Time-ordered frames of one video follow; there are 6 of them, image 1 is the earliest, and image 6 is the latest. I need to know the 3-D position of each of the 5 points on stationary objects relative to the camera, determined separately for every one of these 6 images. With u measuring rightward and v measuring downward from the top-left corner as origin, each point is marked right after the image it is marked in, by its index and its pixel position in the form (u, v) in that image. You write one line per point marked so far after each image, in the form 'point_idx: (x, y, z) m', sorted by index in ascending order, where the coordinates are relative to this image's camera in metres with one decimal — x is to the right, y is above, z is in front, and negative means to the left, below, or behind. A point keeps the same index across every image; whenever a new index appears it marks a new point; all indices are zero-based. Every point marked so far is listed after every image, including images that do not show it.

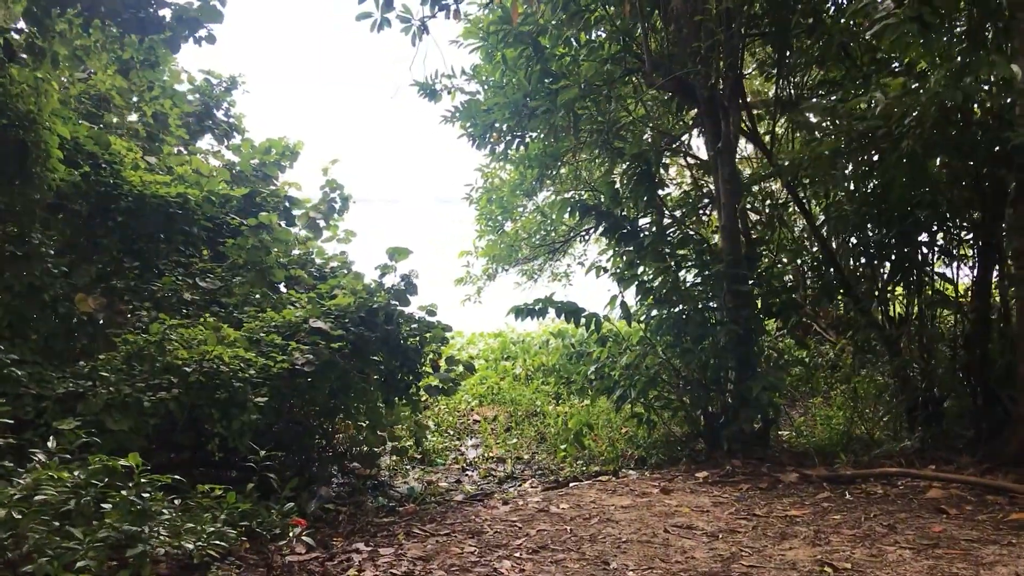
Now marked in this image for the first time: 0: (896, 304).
0: (+1.2, -0.1, +3.0) m
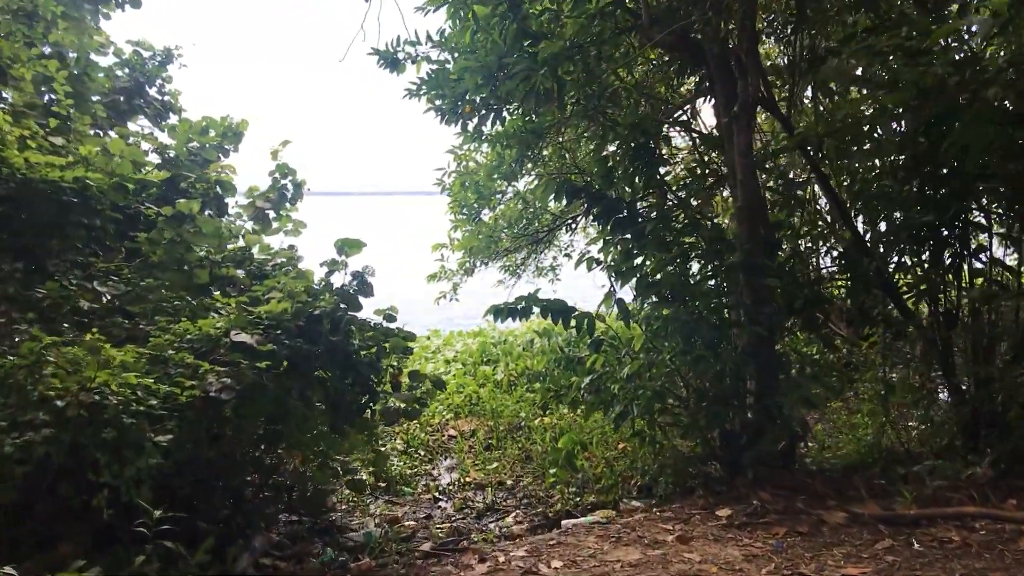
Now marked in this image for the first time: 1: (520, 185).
0: (+1.1, 0.0, +2.5) m
1: (0.0, +0.4, +3.9) m
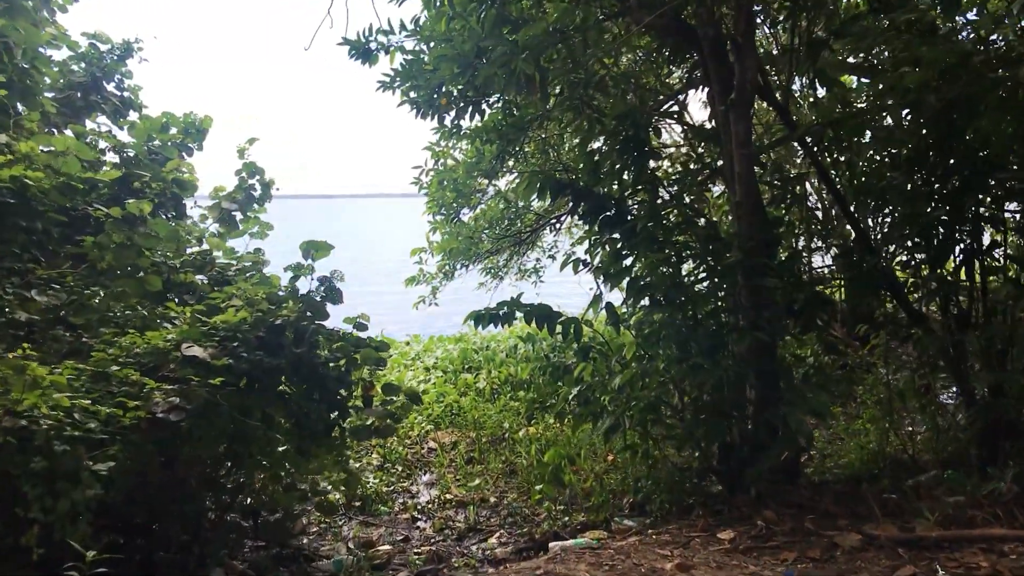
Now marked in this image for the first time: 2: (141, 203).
0: (+1.1, 0.0, +2.4) m
1: (0.0, +0.4, +3.7) m
2: (-0.8, +0.2, +2.1) m
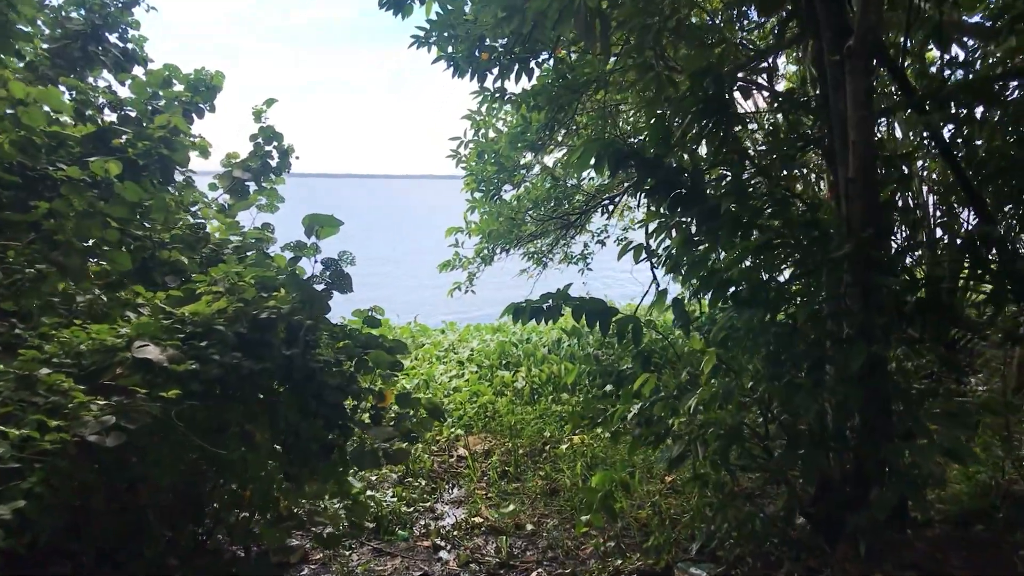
0: (+1.2, 0.0, +1.9) m
1: (+0.1, +0.4, +3.3) m
2: (-0.7, +0.2, +1.7) m
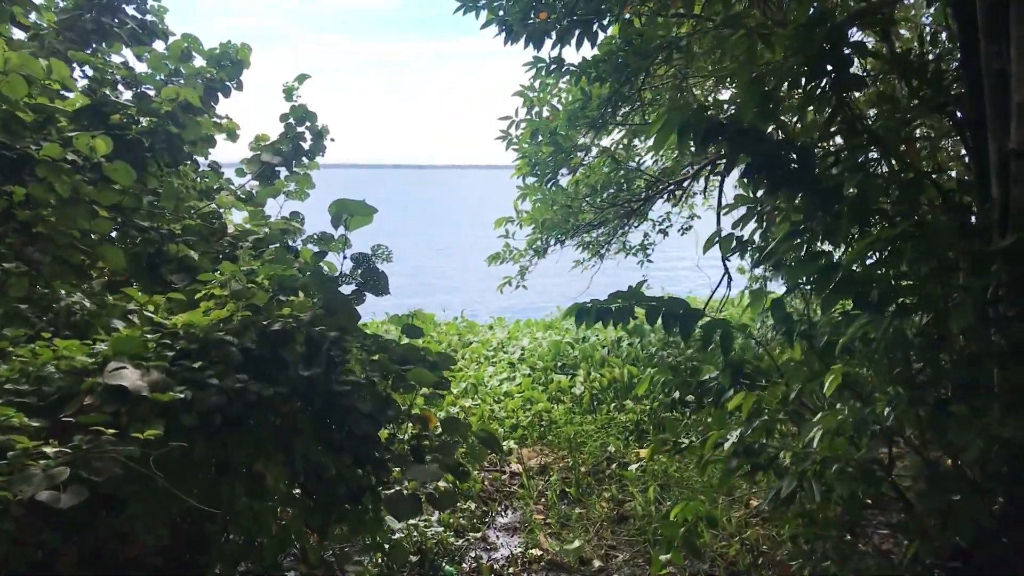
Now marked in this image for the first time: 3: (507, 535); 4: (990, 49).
0: (+1.3, 0.0, +1.5) m
1: (+0.3, +0.5, +3.0) m
2: (-0.6, +0.2, +1.4) m
3: (0.0, -0.6, +2.2) m
4: (+0.7, +0.4, +1.5) m
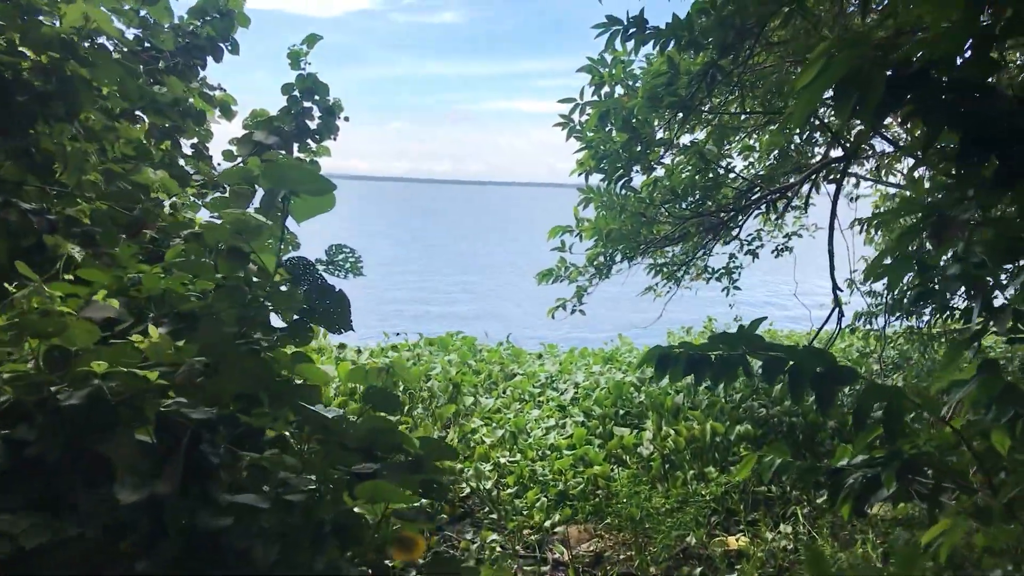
0: (+1.3, -0.1, +0.8) m
1: (+0.5, +0.4, +2.3) m
2: (-0.6, +0.2, +0.8) m
3: (+0.1, -0.6, +1.5) m
4: (+0.8, +0.3, +0.9) m
